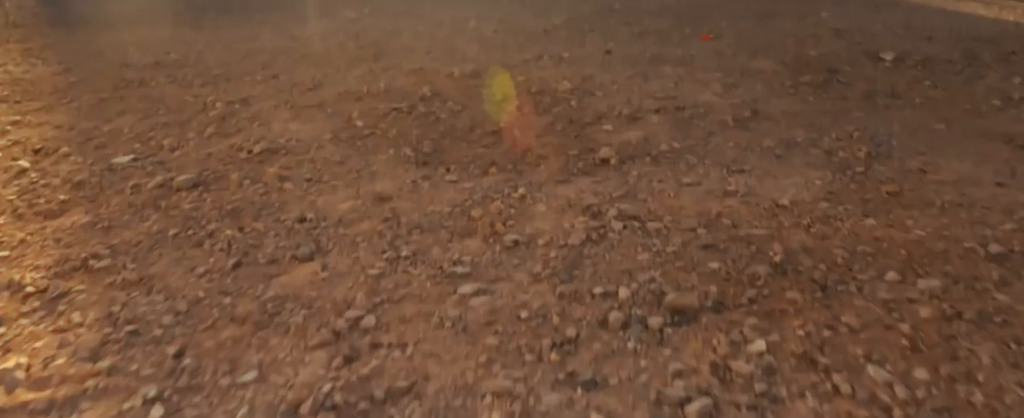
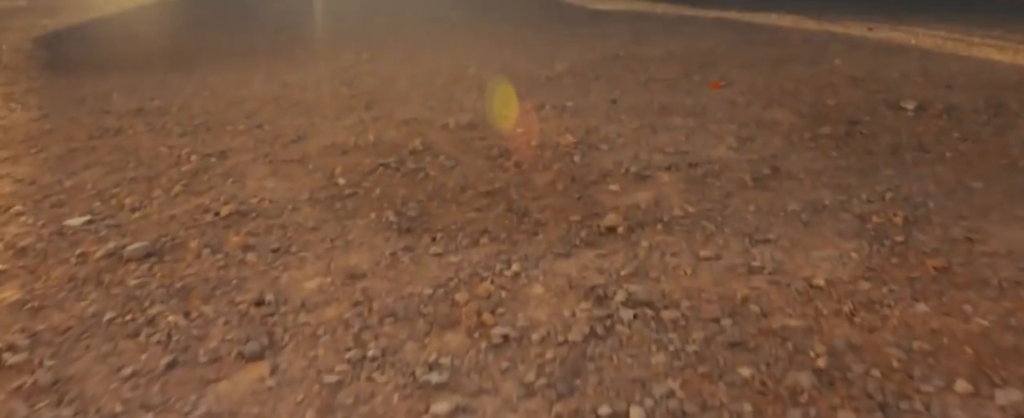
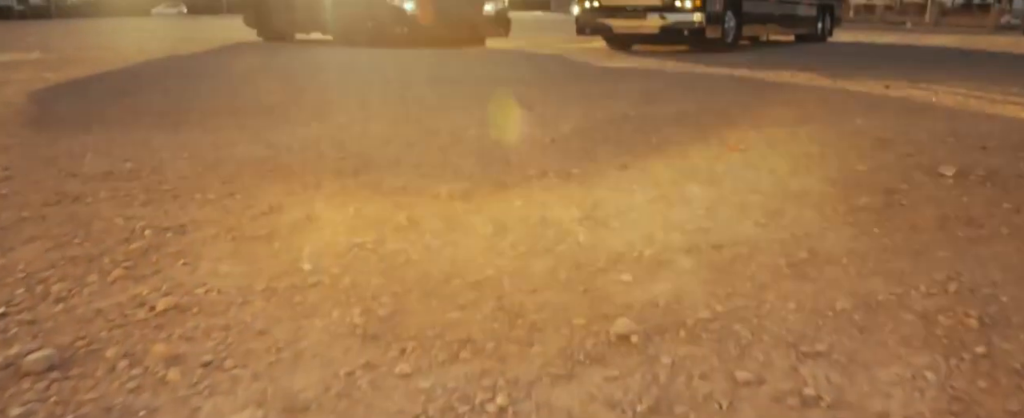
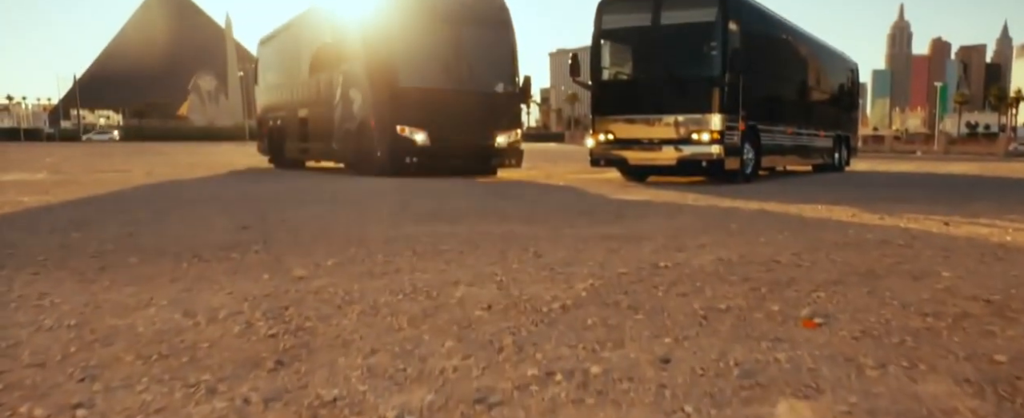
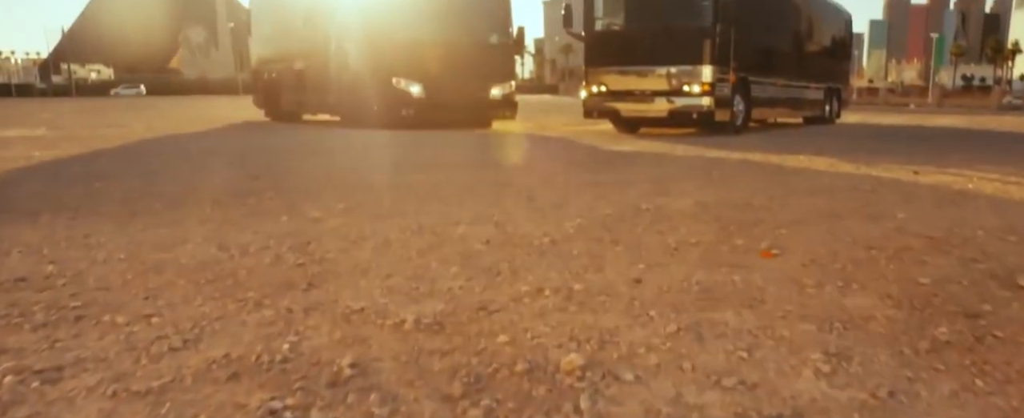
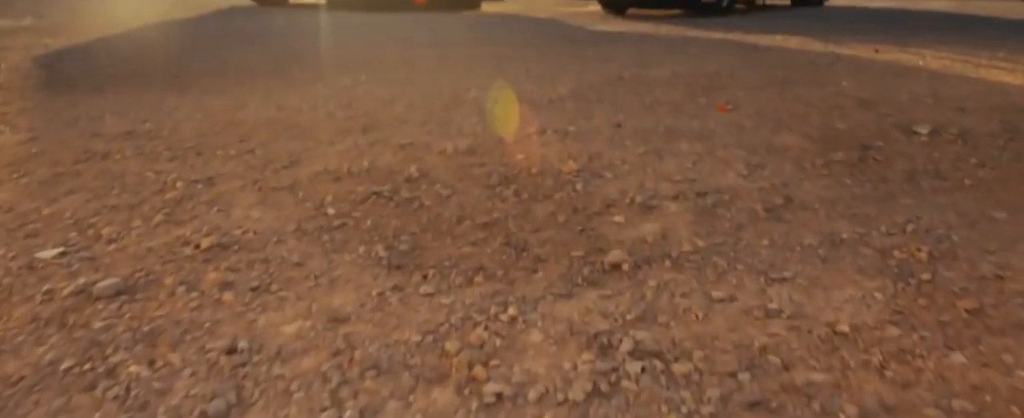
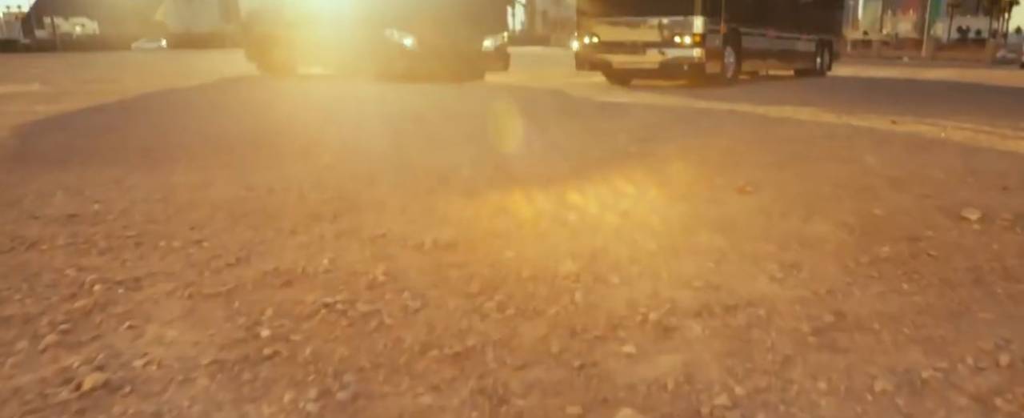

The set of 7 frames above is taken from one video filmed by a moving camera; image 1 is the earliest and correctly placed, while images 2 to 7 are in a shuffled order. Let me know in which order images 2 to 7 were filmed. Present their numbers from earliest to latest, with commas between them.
2, 6, 3, 7, 5, 4
